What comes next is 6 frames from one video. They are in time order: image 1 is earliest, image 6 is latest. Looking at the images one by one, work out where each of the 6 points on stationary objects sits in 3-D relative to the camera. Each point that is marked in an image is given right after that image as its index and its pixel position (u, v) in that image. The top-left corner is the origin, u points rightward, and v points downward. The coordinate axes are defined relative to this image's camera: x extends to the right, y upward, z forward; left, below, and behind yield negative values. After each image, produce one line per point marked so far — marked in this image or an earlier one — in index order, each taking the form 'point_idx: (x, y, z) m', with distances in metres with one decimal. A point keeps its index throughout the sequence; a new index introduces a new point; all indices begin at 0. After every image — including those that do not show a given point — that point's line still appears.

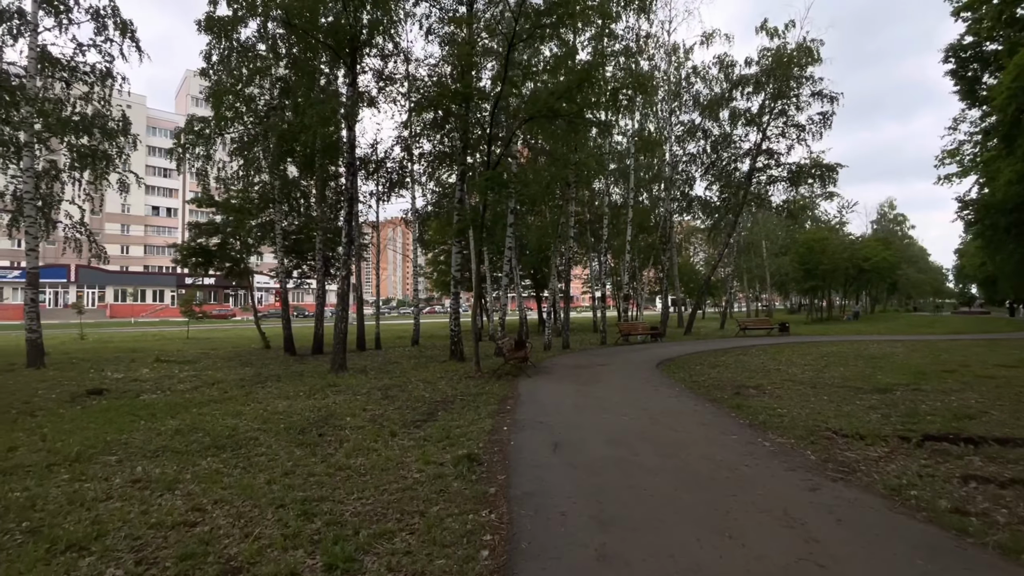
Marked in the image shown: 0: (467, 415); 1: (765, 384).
0: (-0.7, -1.9, +7.1) m
1: (+5.2, -2.0, +9.9) m
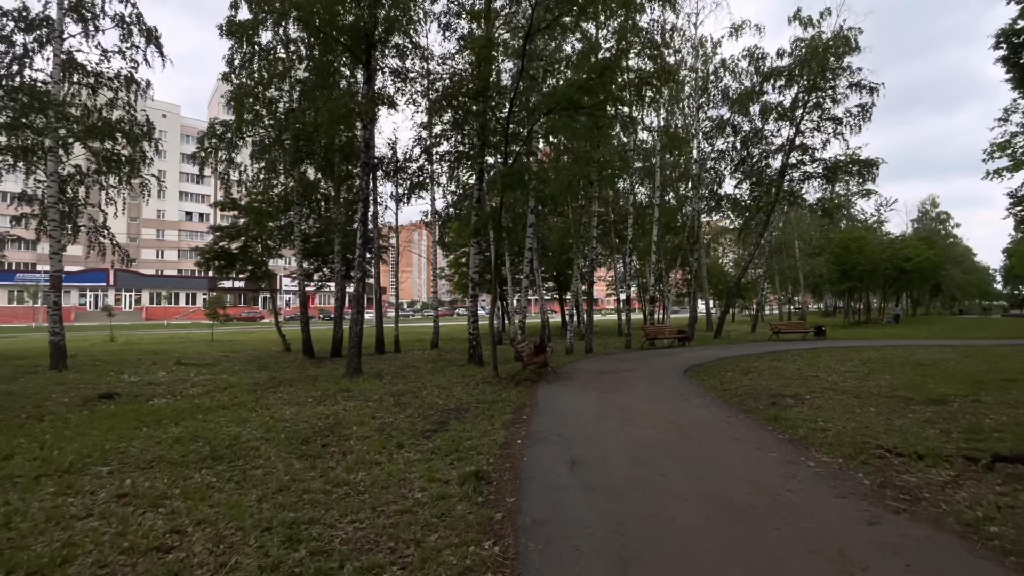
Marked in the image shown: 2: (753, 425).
0: (-0.5, -1.9, +6.7) m
1: (+5.6, -2.0, +9.2) m
2: (+3.3, -1.9, +6.5) m
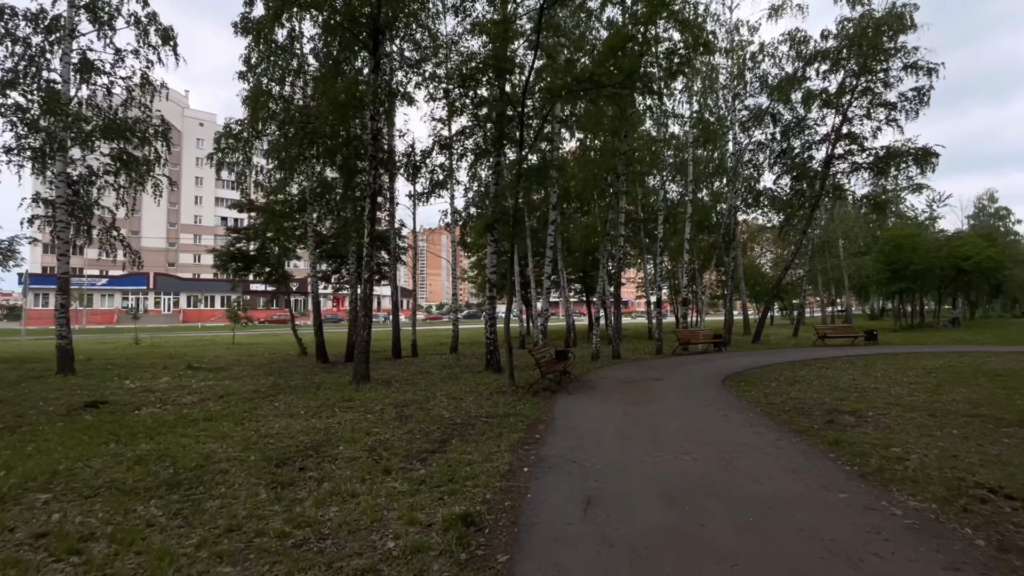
0: (-0.3, -1.9, +5.8) m
1: (+5.8, -2.0, +7.9) m
2: (+3.4, -1.8, +5.4) m
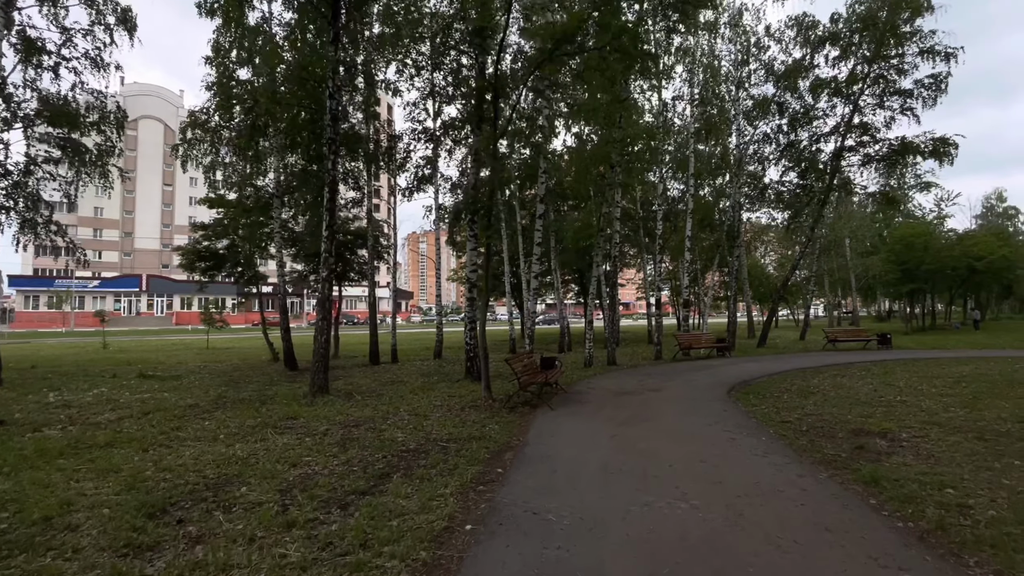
0: (-0.8, -1.9, +4.6) m
1: (+5.4, -2.0, +6.7) m
2: (+2.9, -1.8, +4.2) m
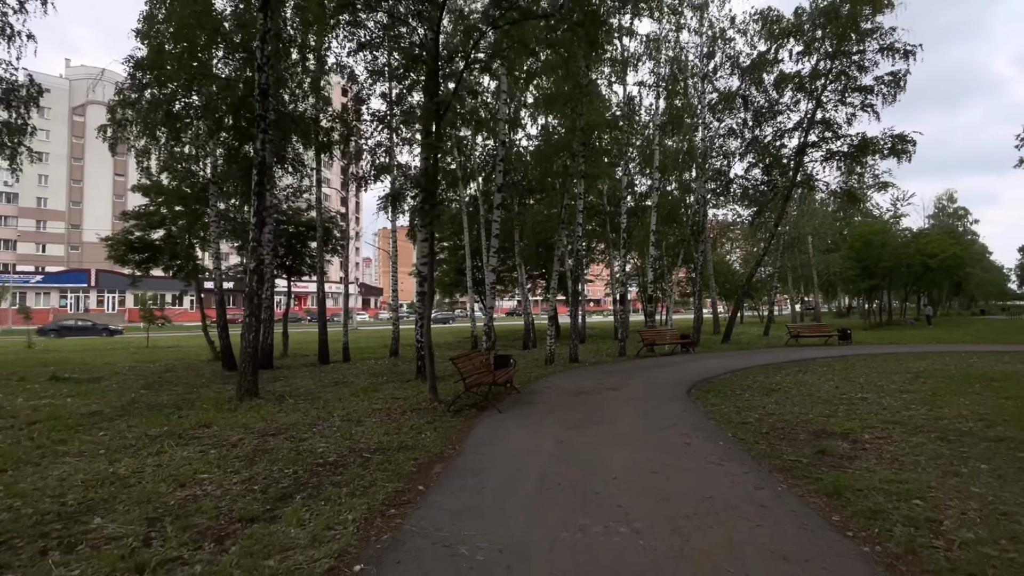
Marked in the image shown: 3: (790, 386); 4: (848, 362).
0: (-1.5, -1.8, +3.9) m
1: (+4.6, -1.9, +6.3) m
2: (+2.2, -1.7, +3.7) m
3: (+5.7, -2.0, +9.9) m
4: (+9.4, -2.1, +13.5) m
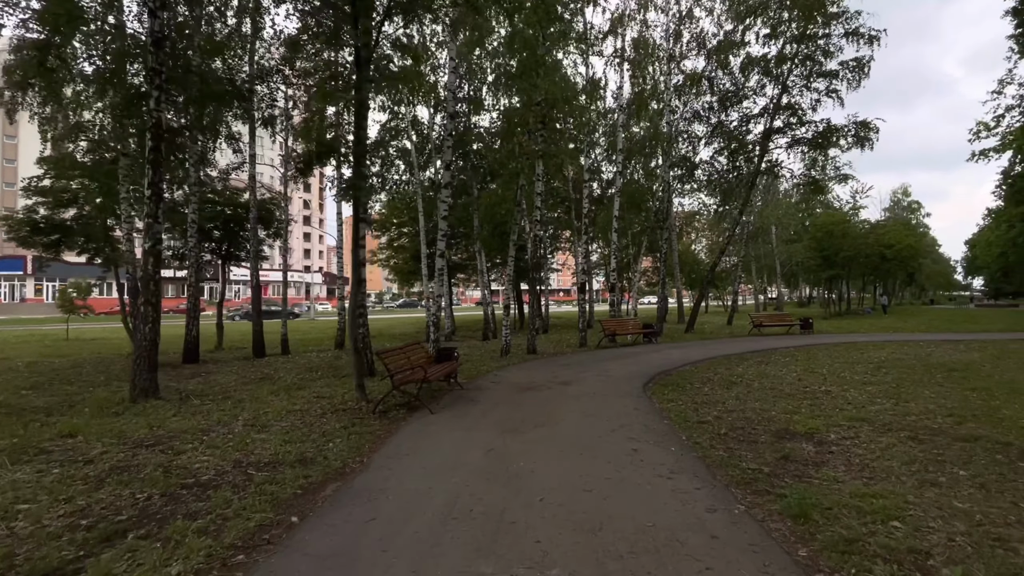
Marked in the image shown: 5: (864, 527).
0: (-2.2, -1.6, +3.0) m
1: (+3.7, -1.7, +5.7) m
2: (+1.6, -1.6, +3.0) m
3: (+4.7, -1.7, +9.3) m
4: (+8.2, -1.7, +13.1) m
5: (+2.4, -1.6, +3.3) m
